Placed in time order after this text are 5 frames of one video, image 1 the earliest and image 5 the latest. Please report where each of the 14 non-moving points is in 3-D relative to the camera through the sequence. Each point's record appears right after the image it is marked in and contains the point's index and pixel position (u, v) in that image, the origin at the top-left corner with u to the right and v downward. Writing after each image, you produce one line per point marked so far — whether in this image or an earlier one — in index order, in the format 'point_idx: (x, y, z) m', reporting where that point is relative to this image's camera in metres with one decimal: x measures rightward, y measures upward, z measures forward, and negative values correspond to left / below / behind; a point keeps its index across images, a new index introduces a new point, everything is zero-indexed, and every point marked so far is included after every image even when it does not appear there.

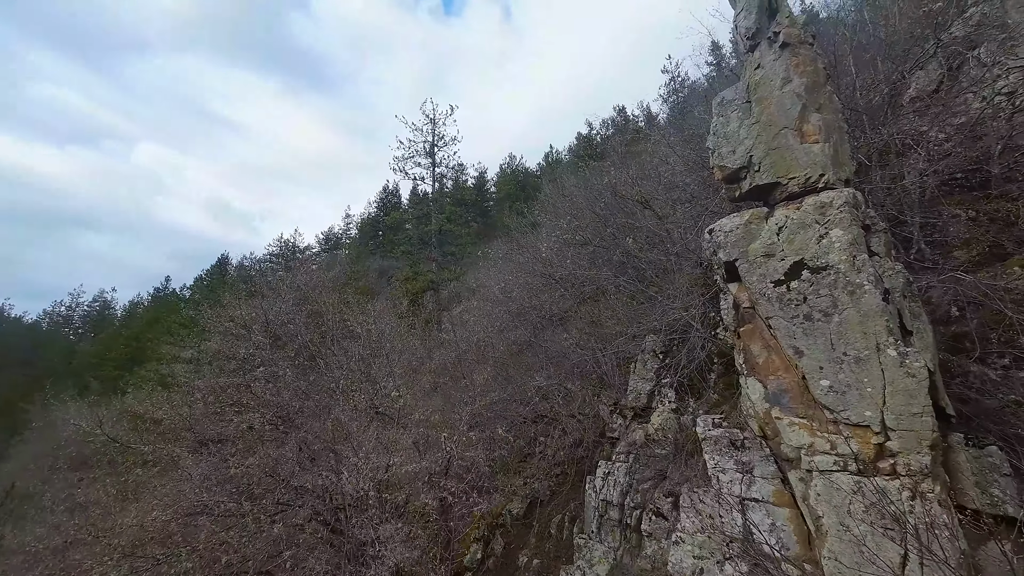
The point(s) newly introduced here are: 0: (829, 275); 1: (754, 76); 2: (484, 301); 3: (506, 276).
0: (+2.4, +0.1, +3.0) m
1: (+2.3, +2.0, +3.8) m
2: (-0.7, -0.3, +10.4) m
3: (-0.2, +0.3, +10.1) m
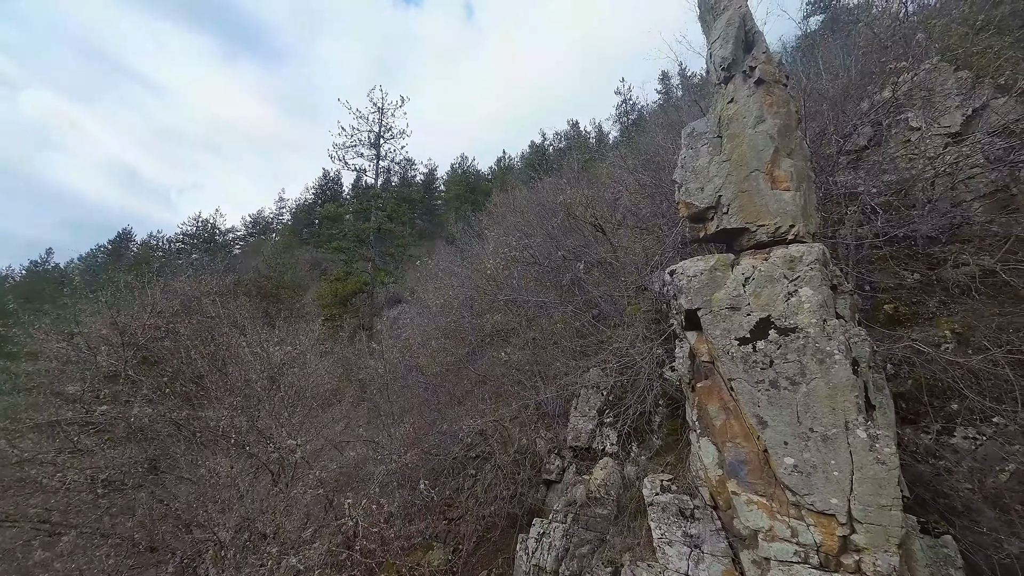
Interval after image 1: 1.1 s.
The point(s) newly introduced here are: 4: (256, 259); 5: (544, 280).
0: (+2.0, -0.3, +2.7) m
1: (+1.9, +1.6, +3.5) m
2: (-2.2, -0.6, +9.6) m
3: (-1.6, +0.1, +9.4) m
4: (-11.9, +1.4, +18.4) m
5: (+0.6, +0.1, +6.8) m
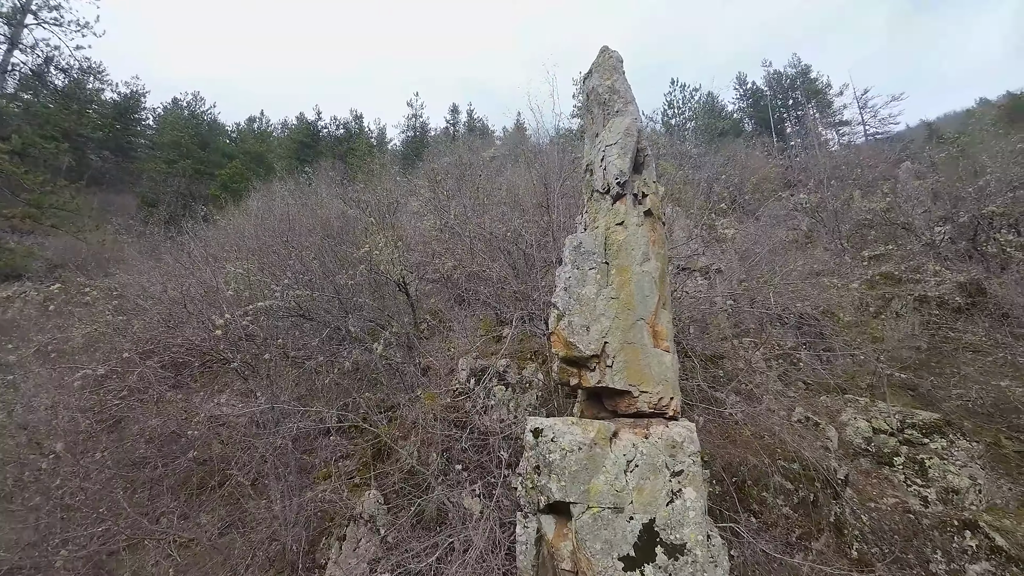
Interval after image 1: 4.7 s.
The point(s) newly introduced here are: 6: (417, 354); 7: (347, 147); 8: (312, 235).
0: (+1.0, -1.5, +2.2) m
1: (+0.8, +0.4, +3.0) m
2: (-6.4, -0.8, +5.4) m
3: (-5.7, -0.3, +5.7) m
4: (-18.9, +3.1, +7.3) m
5: (-2.4, -0.7, +4.8) m
6: (-1.1, -0.8, +4.8) m
7: (-6.7, +5.8, +16.1) m
8: (-3.3, +0.9, +6.6) m
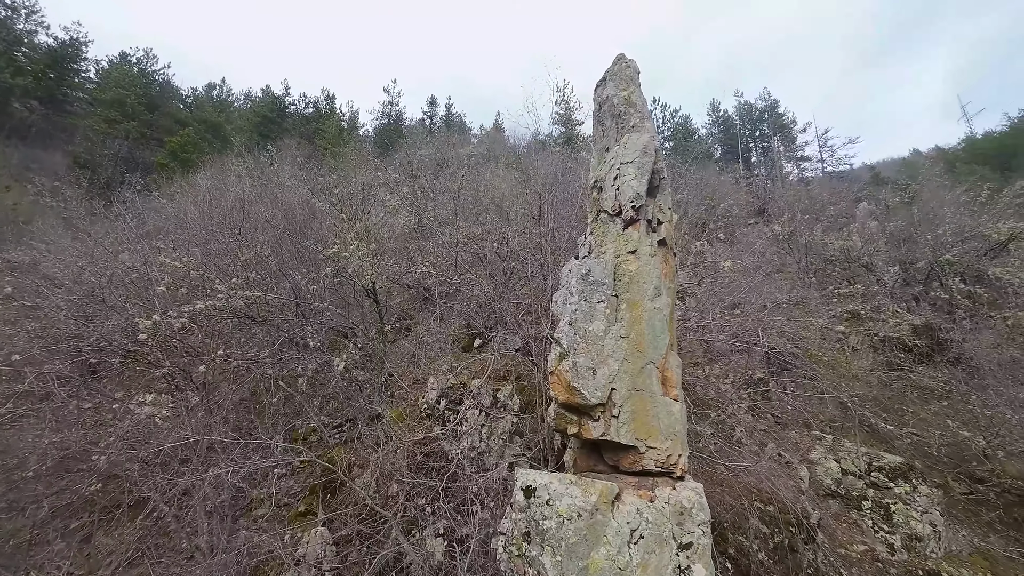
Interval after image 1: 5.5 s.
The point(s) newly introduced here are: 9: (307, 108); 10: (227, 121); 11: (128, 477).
0: (+0.9, -1.8, +1.9) m
1: (+0.8, +0.2, +2.7) m
2: (-6.6, -0.5, +4.5) m
3: (-5.9, 0.0, +4.8) m
4: (-19.0, +4.4, +5.2) m
5: (-2.7, -0.6, +4.2) m
6: (-1.4, -0.9, +4.3) m
7: (-7.4, +6.1, +15.1) m
8: (-3.6, +1.0, +5.9) m
9: (-8.6, +7.6, +16.9) m
10: (-9.8, +5.8, +13.7) m
11: (-3.5, -1.6, +3.5) m
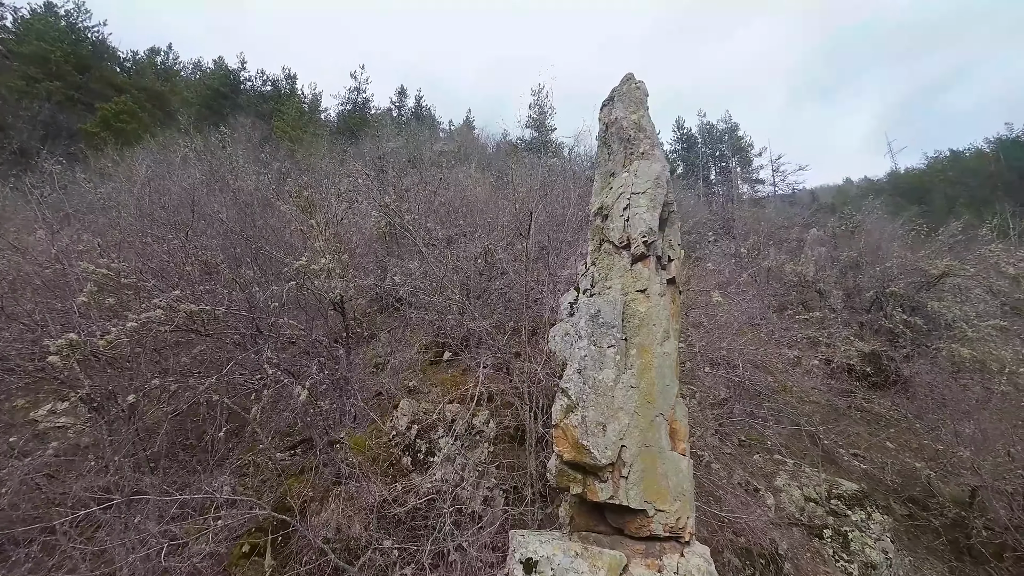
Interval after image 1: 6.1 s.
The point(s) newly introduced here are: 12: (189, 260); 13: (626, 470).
0: (+0.9, -2.0, +1.7) m
1: (+0.8, -0.1, +2.5) m
2: (-6.8, -0.3, +3.5) m
3: (-6.1, +0.1, +3.9) m
4: (-18.9, +5.1, +3.0) m
5: (-2.8, -0.7, +3.6) m
6: (-1.6, -1.0, +3.9) m
7: (-8.4, +6.3, +14.0) m
8: (-3.9, +1.0, +5.2) m
9: (-9.6, +7.9, +15.7) m
10: (-10.6, +6.1, +12.4) m
11: (-3.6, -1.7, +2.8) m
12: (-3.4, +0.2, +4.1) m
13: (+0.6, -1.0, +2.1) m
